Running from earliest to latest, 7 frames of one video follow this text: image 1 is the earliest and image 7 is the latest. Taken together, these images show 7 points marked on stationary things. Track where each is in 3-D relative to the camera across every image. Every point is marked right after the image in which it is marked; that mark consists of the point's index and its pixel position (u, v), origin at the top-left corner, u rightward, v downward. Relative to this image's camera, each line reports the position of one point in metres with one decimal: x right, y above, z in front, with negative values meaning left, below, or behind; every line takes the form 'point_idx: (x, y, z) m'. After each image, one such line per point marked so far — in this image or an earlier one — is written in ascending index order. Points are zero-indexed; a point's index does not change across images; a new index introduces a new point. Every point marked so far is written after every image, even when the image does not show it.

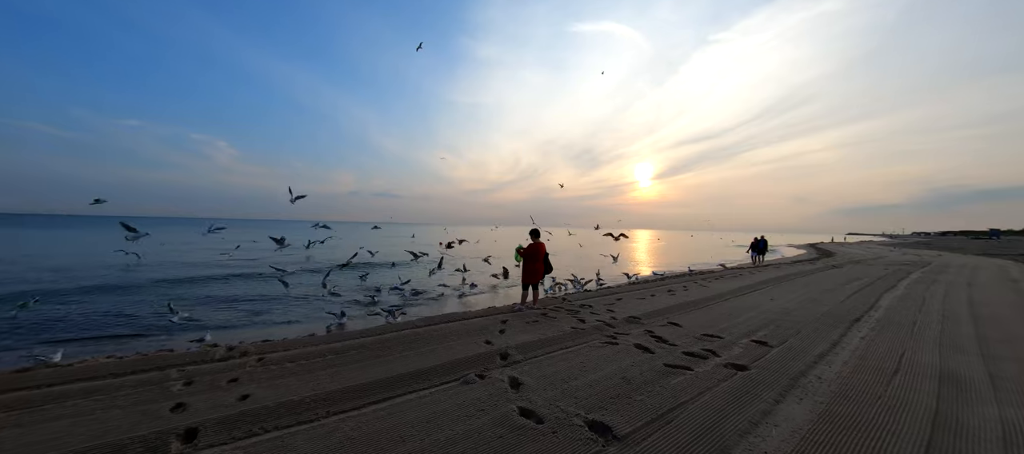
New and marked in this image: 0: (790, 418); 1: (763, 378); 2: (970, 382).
0: (+2.4, -1.6, +3.0) m
1: (+2.7, -1.6, +3.7) m
2: (+4.8, -1.6, +3.6) m
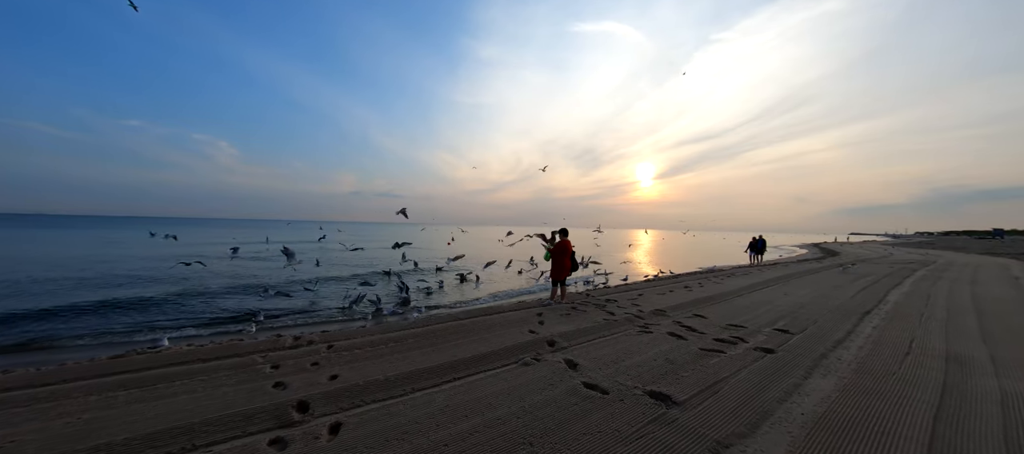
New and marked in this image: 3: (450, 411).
0: (+3.1, -1.6, +3.4) m
1: (+3.4, -1.6, +4.2) m
2: (+5.5, -1.6, +4.1) m
3: (-0.5, -1.7, +3.1) m
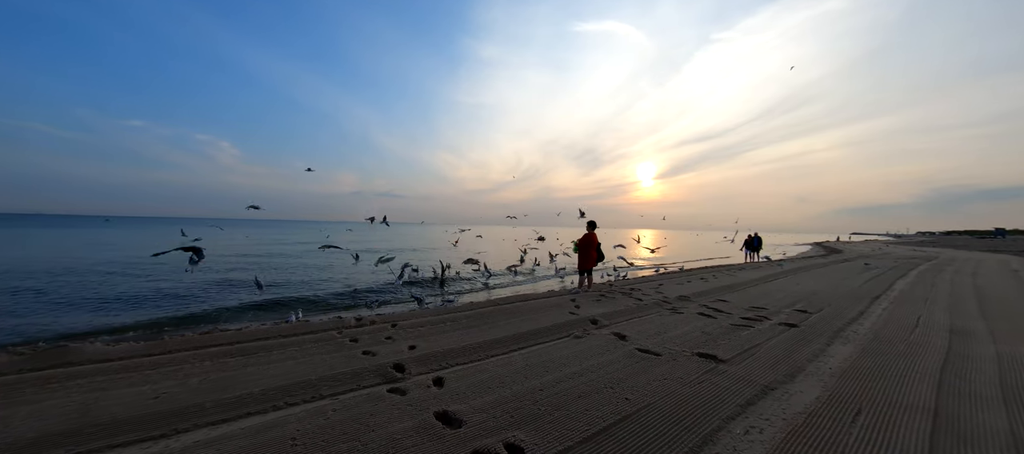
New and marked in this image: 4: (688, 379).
0: (+3.8, -1.4, +4.0) m
1: (+4.1, -1.4, +4.8) m
2: (+6.2, -1.4, +4.6) m
3: (+0.2, -1.5, +3.7) m
4: (+1.7, -1.4, +3.3) m
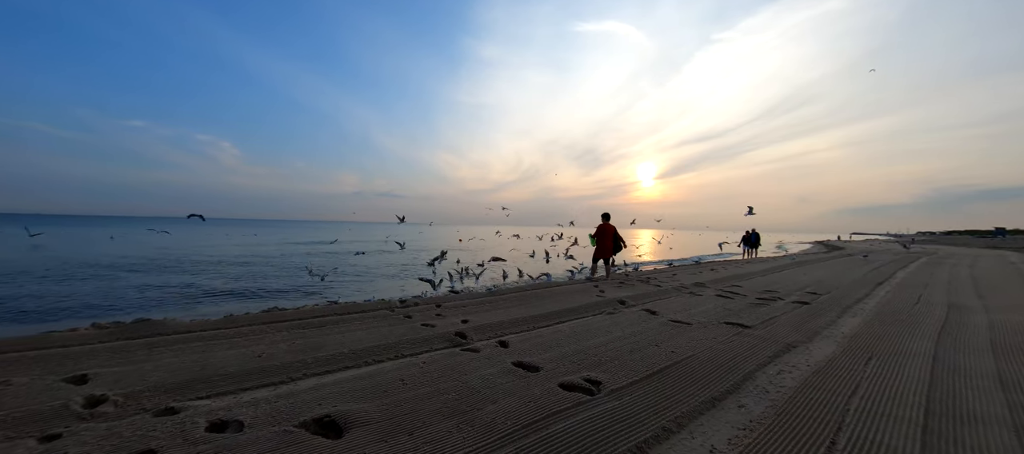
0: (+4.5, -1.2, +4.5) m
1: (+4.8, -1.2, +5.3) m
2: (+6.8, -1.2, +5.1) m
3: (+0.8, -1.3, +4.2) m
4: (+2.3, -1.2, +3.8) m
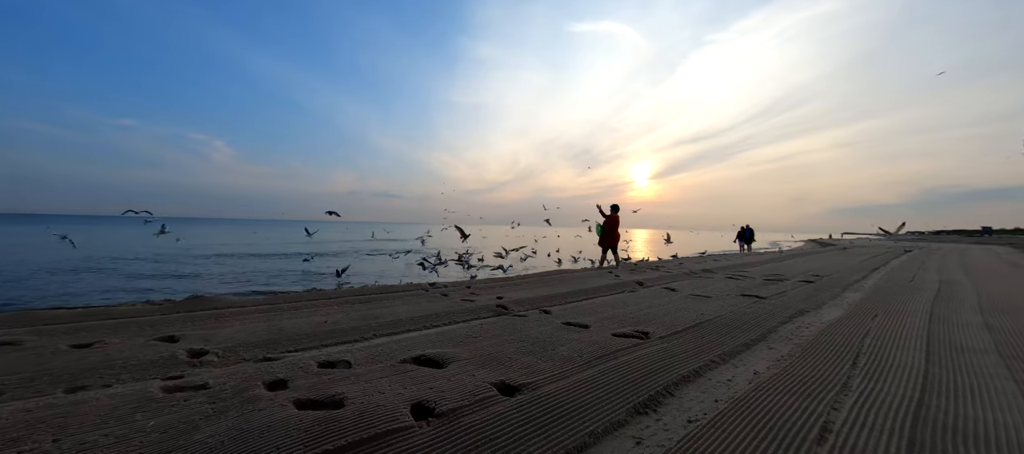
0: (+5.0, -1.0, +5.0) m
1: (+5.3, -1.0, +5.7) m
2: (+7.3, -0.9, +5.6) m
3: (+1.3, -1.1, +4.6) m
4: (+2.9, -1.0, +4.2) m
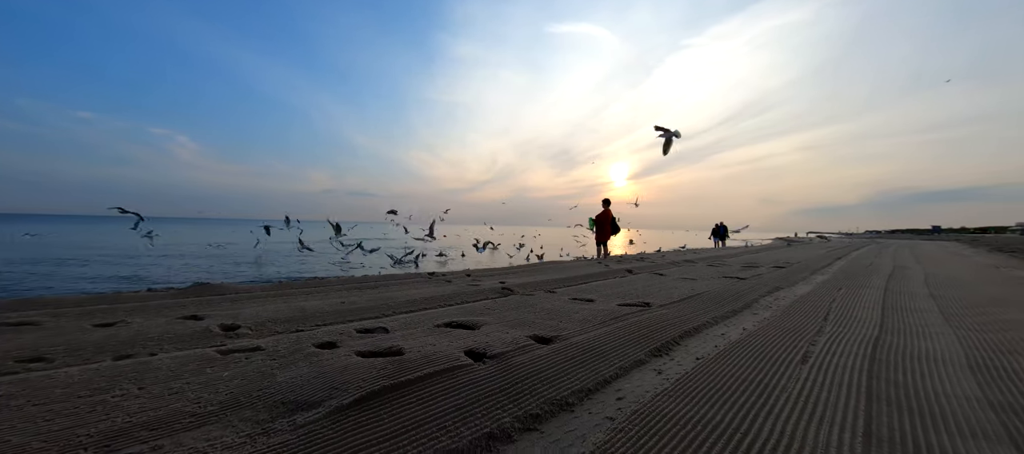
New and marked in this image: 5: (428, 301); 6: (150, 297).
0: (+5.0, -0.8, +5.6) m
1: (+5.3, -0.8, +6.4) m
2: (+7.4, -0.8, +6.4) m
3: (+1.4, -0.9, +5.0) m
4: (+3.0, -0.8, +4.7) m
5: (-1.1, -1.0, +4.4) m
6: (-5.1, -1.0, +4.9) m
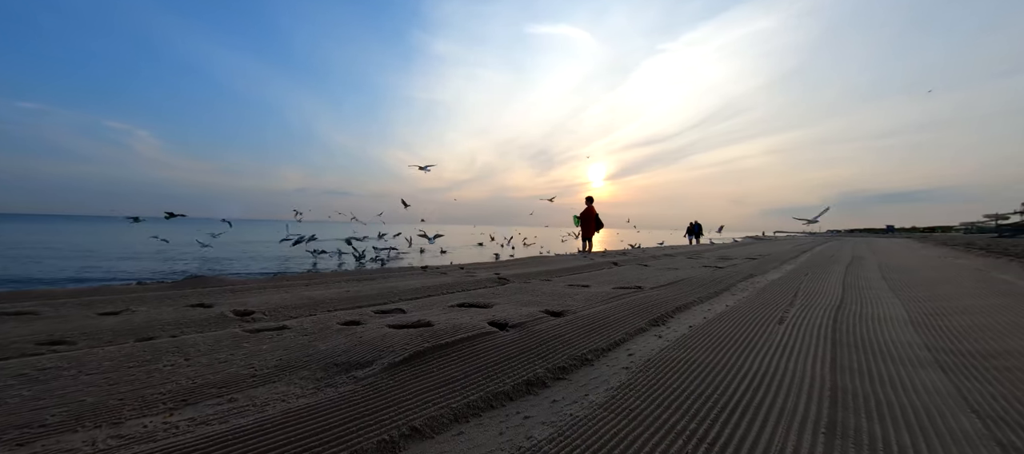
0: (+4.9, -0.7, +6.1) m
1: (+5.1, -0.7, +6.9) m
2: (+7.2, -0.6, +7.0) m
3: (+1.4, -0.7, +5.3) m
4: (+2.9, -0.7, +5.2) m
5: (-1.1, -0.8, +4.6) m
6: (-5.2, -0.9, +4.8) m
